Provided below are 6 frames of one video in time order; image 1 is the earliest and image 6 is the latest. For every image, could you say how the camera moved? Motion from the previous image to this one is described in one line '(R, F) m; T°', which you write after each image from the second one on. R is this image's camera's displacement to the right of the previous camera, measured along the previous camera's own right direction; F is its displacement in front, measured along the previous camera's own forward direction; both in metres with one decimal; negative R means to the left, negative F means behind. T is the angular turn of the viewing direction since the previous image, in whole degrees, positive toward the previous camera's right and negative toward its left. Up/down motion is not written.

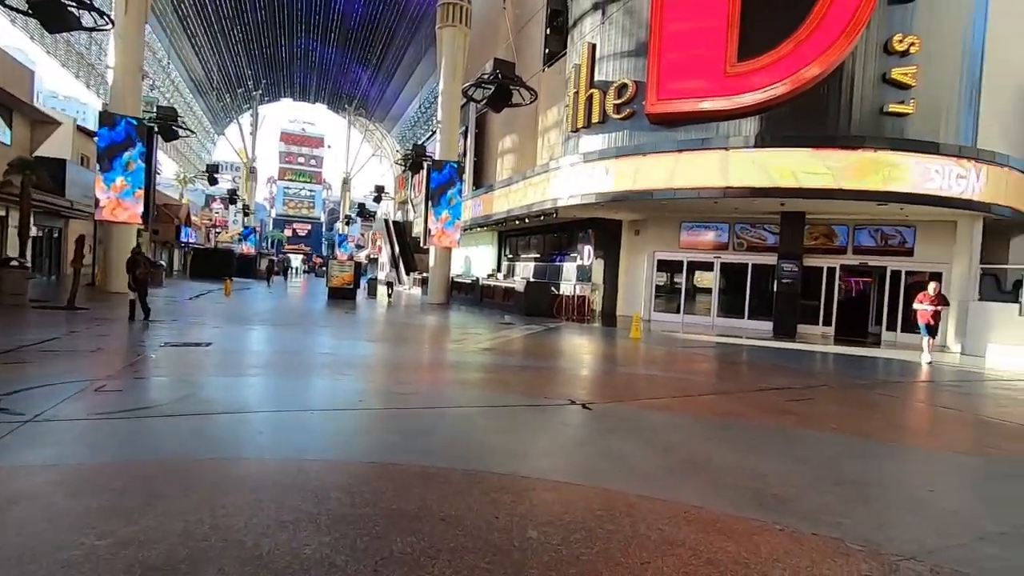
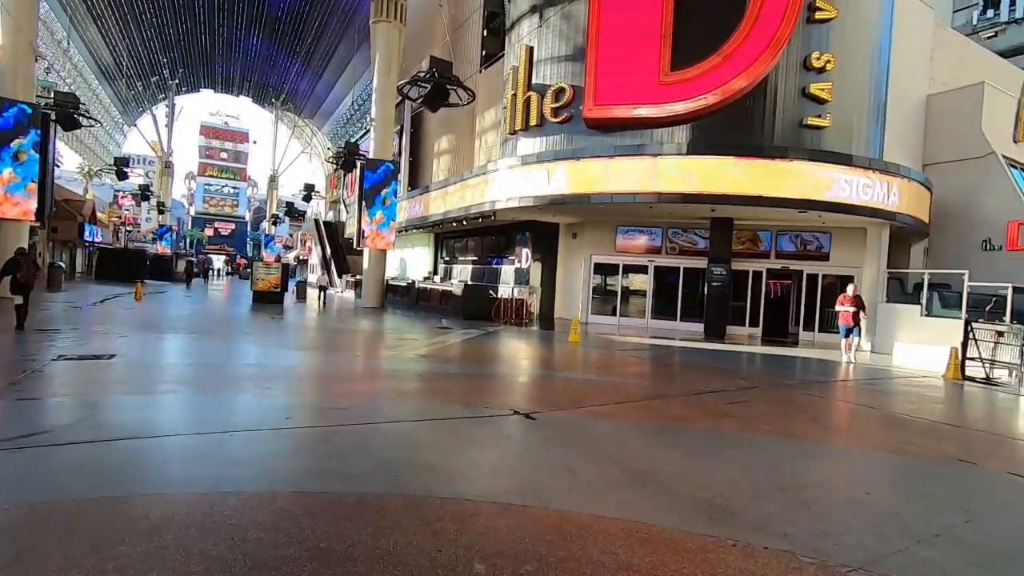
(0.0, +0.3) m; +7°
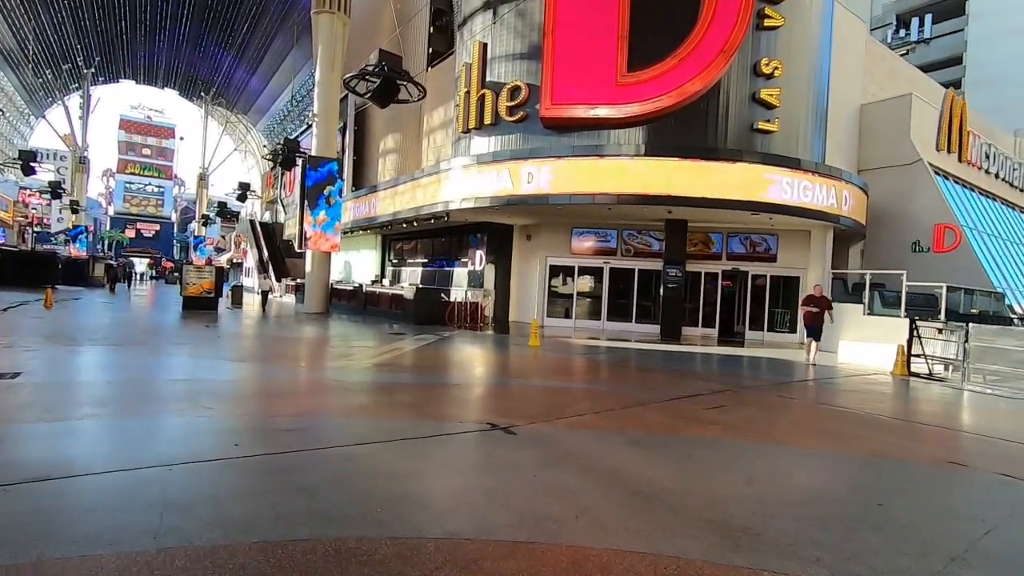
(-0.4, +0.5) m; +6°
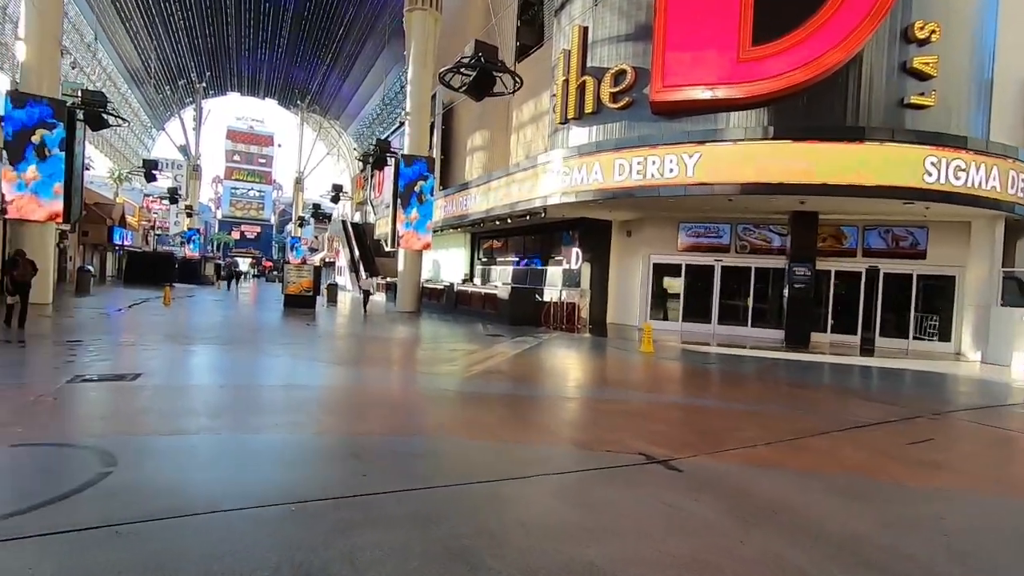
(-0.8, +0.9) m; -8°
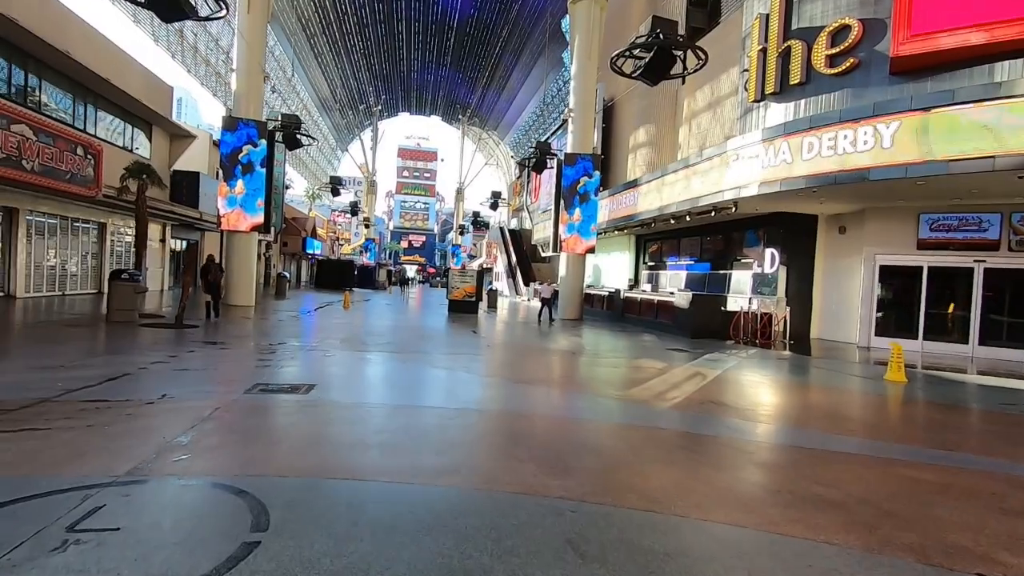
(-0.8, +1.5) m; -16°
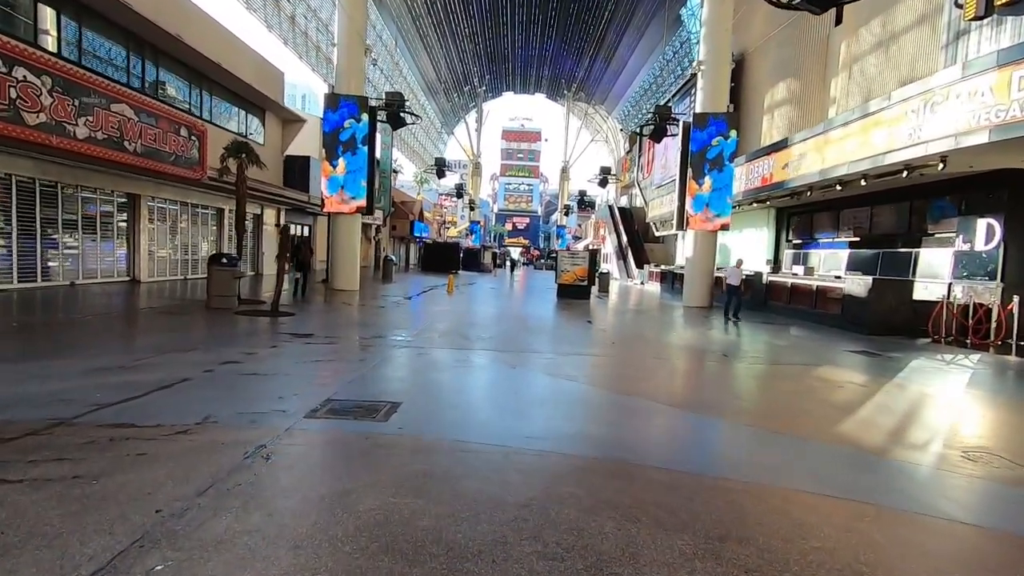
(-0.5, +2.2) m; -11°
